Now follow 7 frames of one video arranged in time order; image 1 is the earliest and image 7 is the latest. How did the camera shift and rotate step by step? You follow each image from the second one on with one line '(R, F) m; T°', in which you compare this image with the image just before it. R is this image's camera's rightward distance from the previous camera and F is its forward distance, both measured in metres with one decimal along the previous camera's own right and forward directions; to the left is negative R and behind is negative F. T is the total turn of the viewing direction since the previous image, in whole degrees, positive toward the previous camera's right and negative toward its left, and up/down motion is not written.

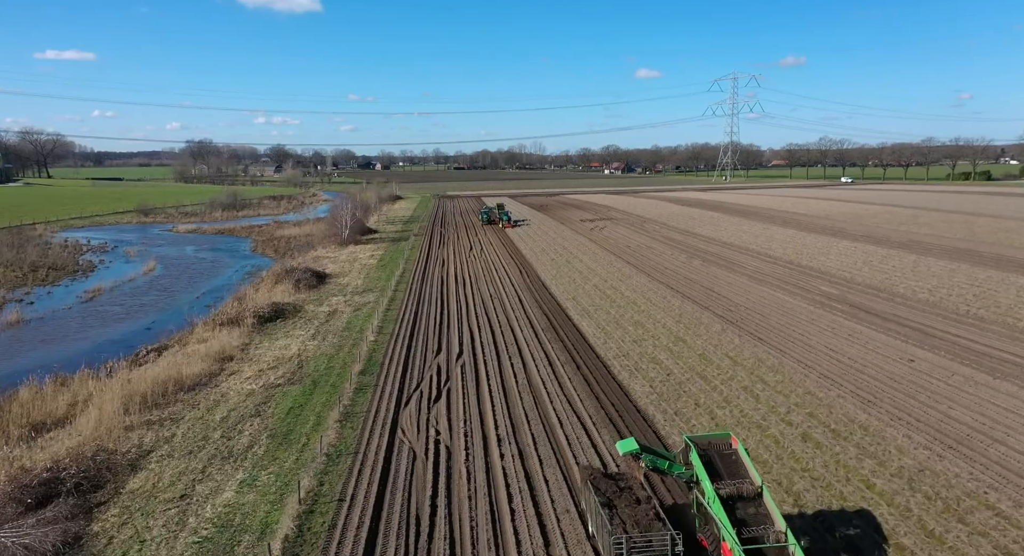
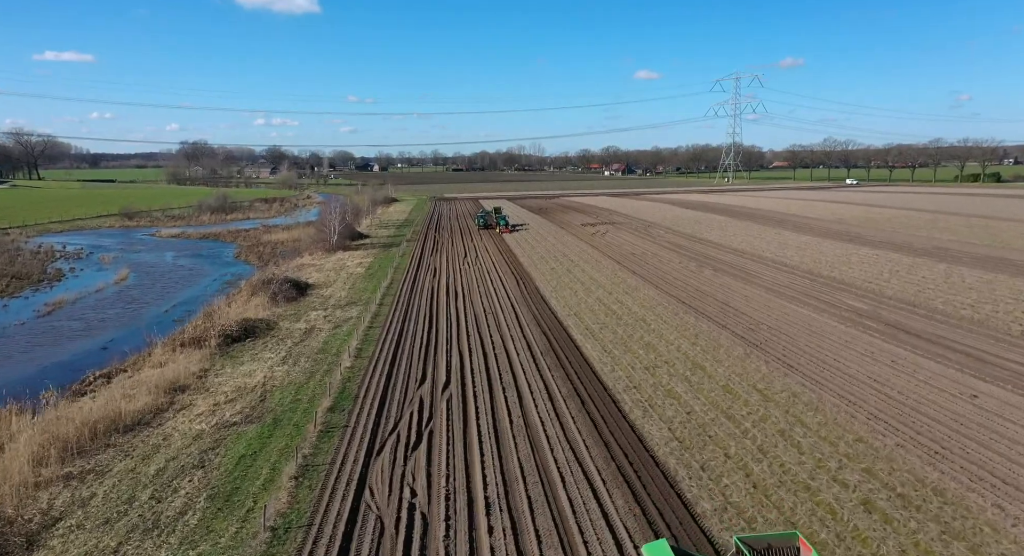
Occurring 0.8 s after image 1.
(+0.1, +2.6) m; 0°
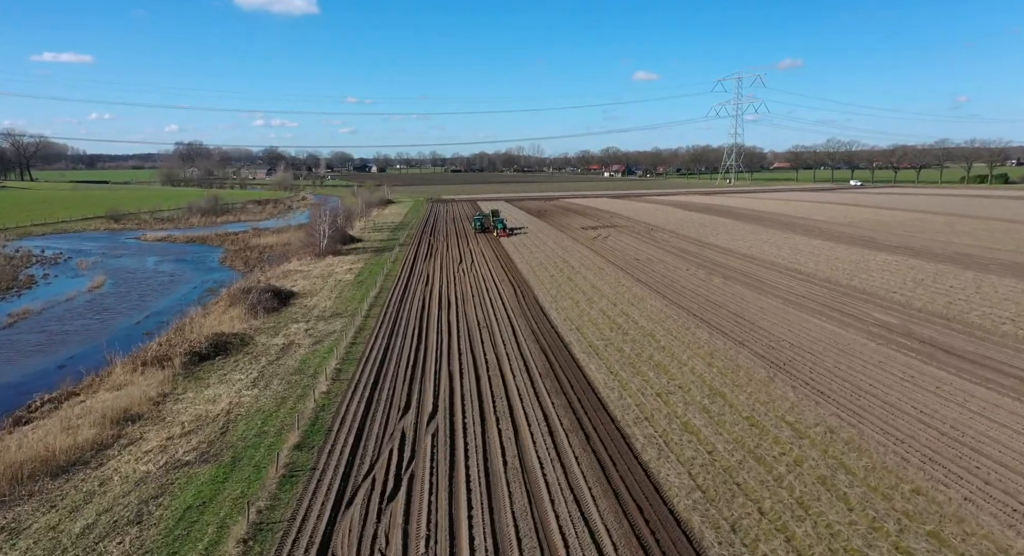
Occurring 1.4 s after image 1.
(+0.1, +2.1) m; 0°
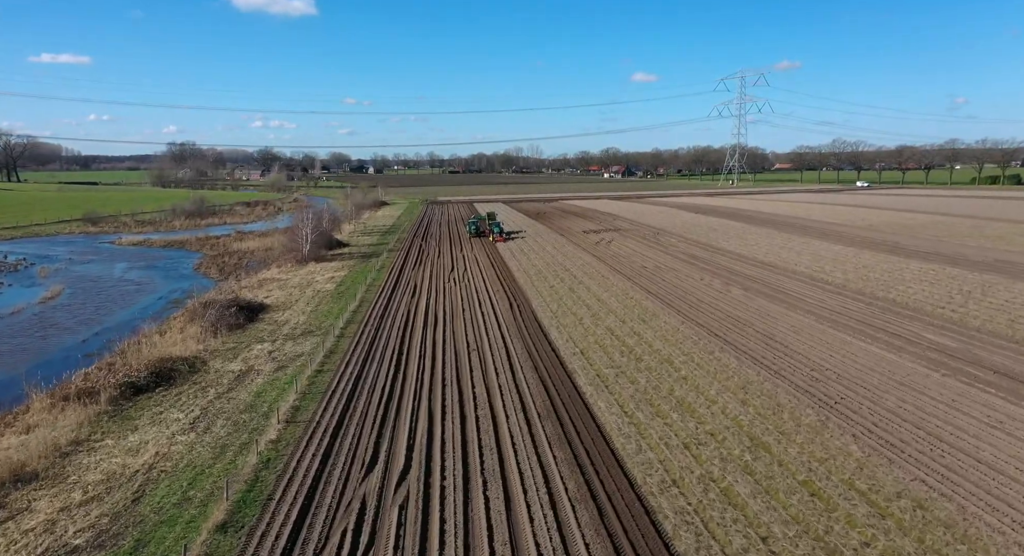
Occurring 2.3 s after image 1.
(+0.1, +3.3) m; 0°
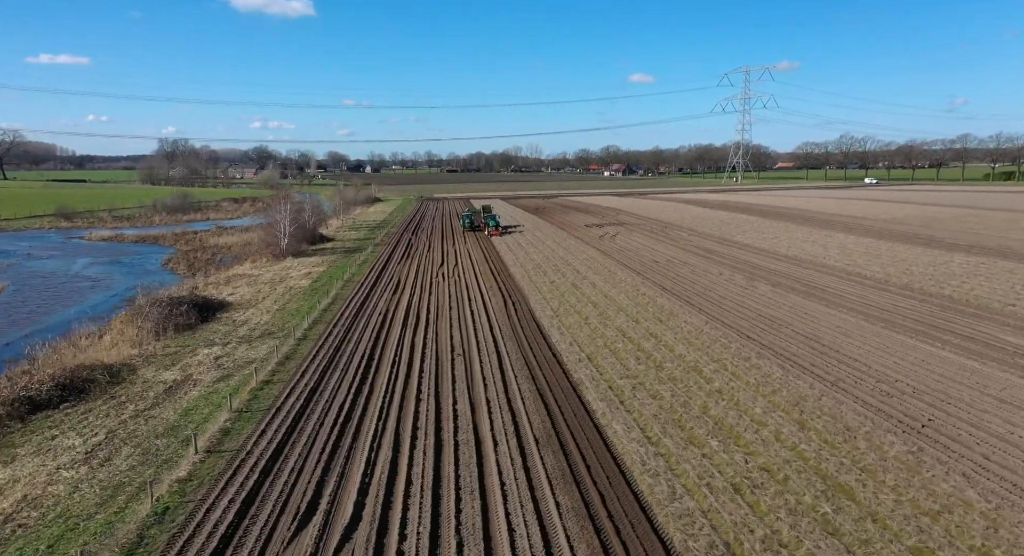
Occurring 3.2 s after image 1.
(+0.2, +3.5) m; 0°
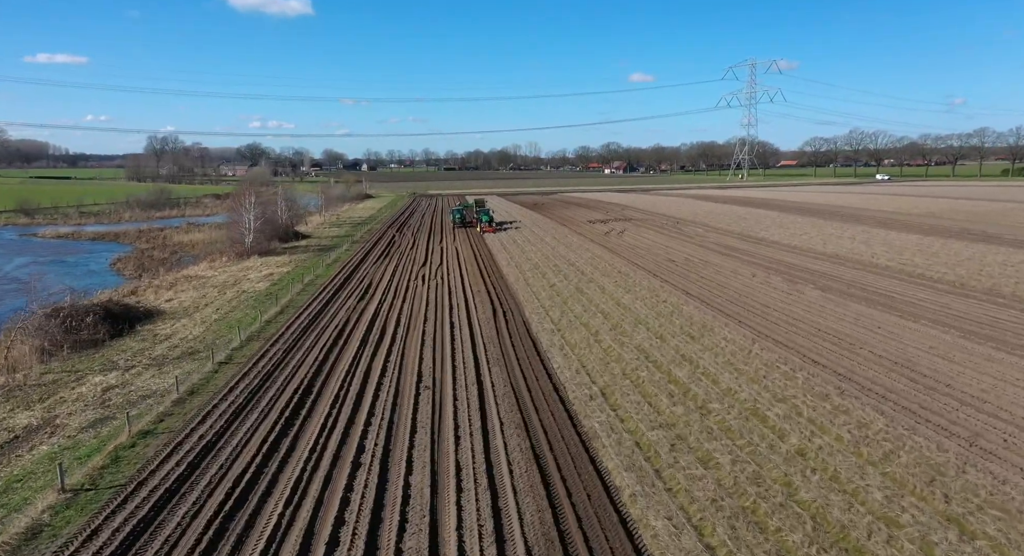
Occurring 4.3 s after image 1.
(+0.2, +4.6) m; 0°
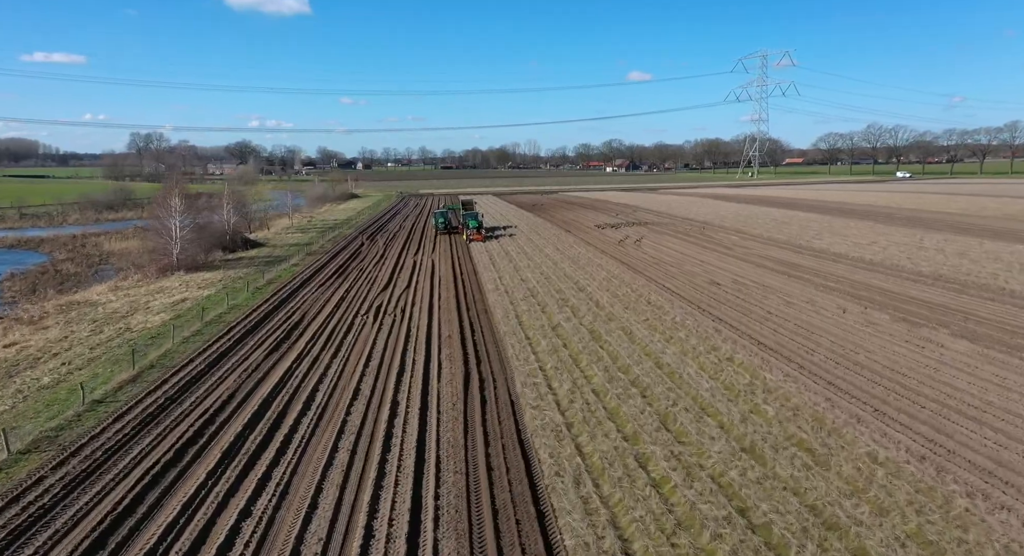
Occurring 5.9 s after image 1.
(+0.3, +7.1) m; 0°
